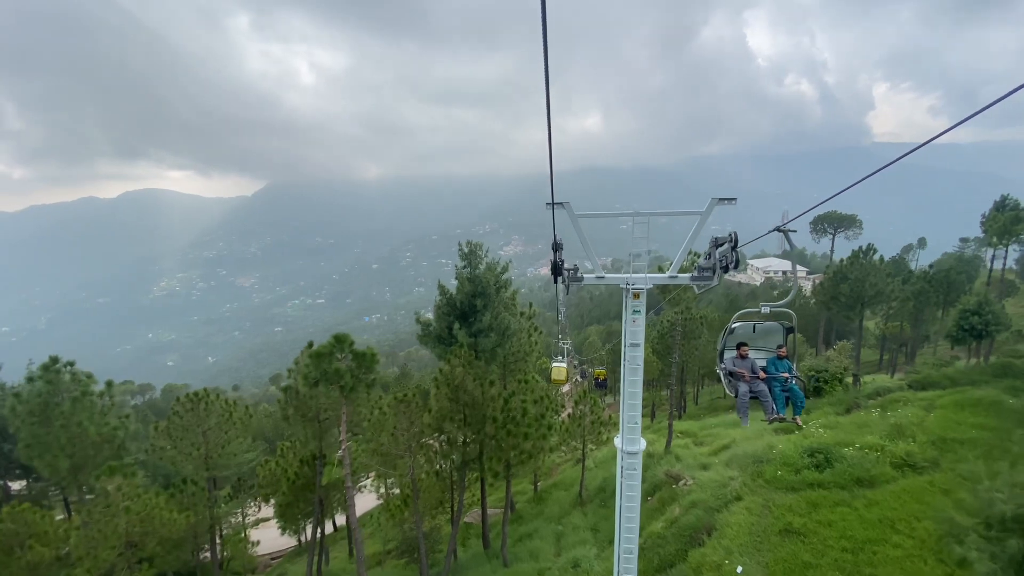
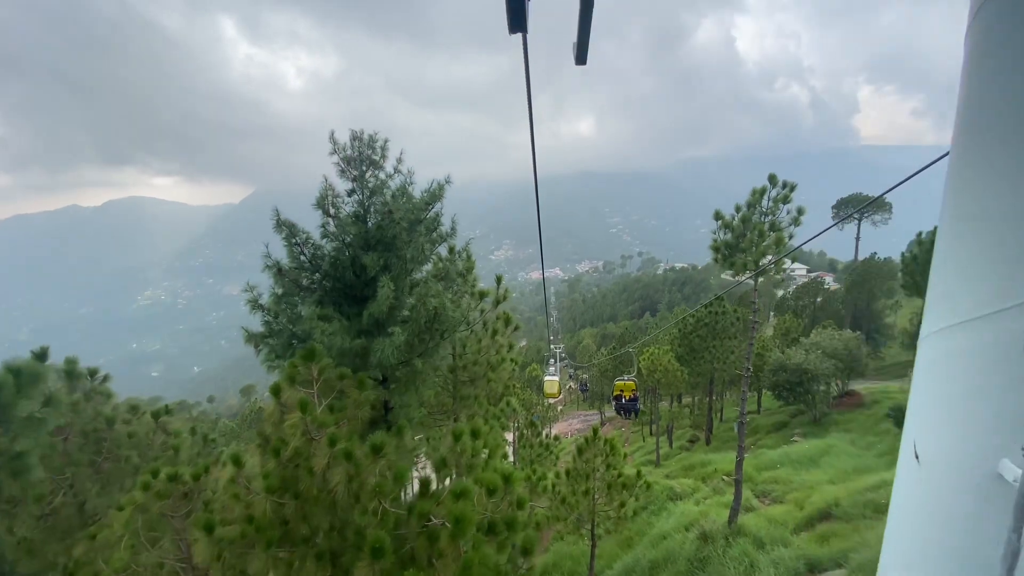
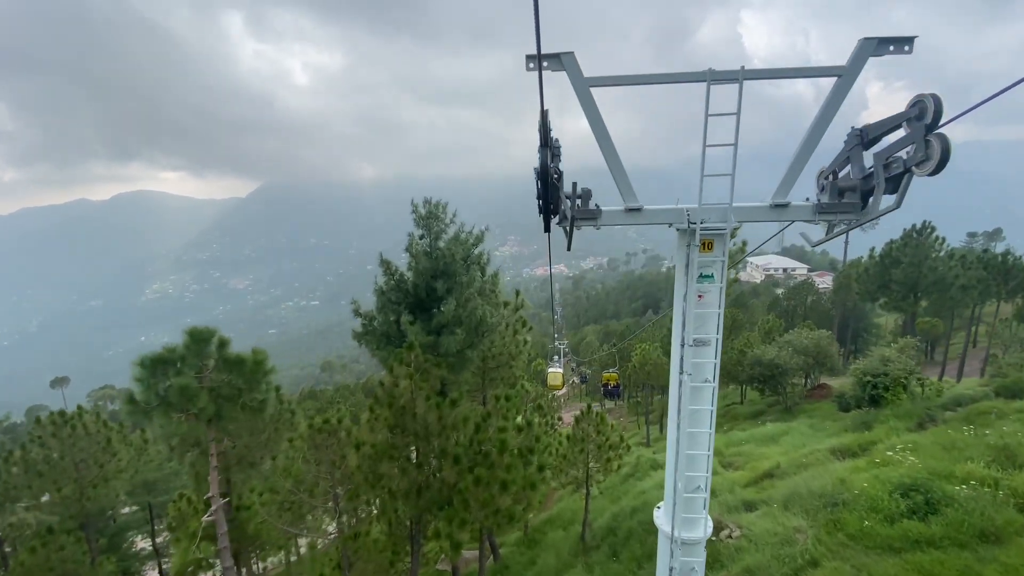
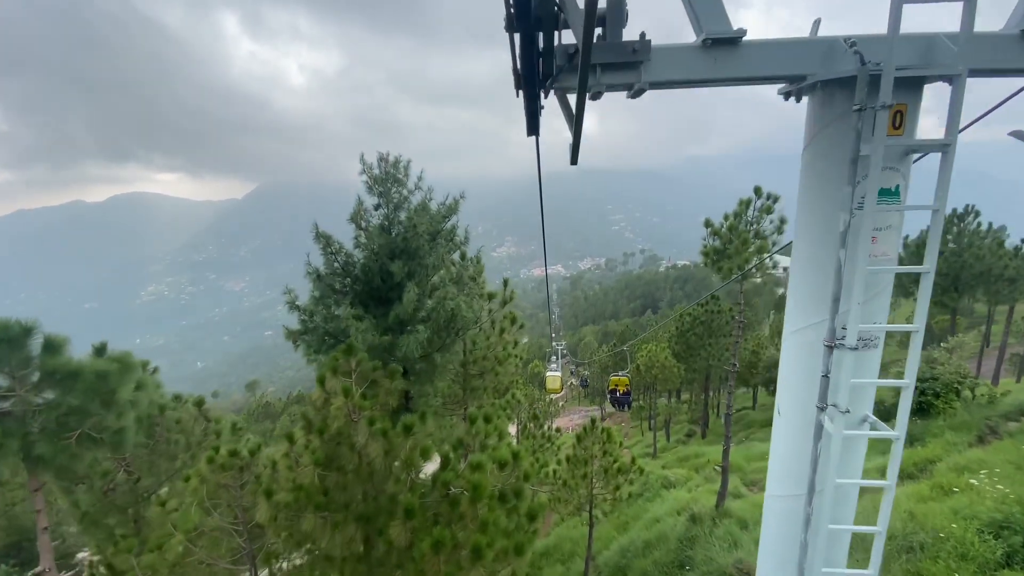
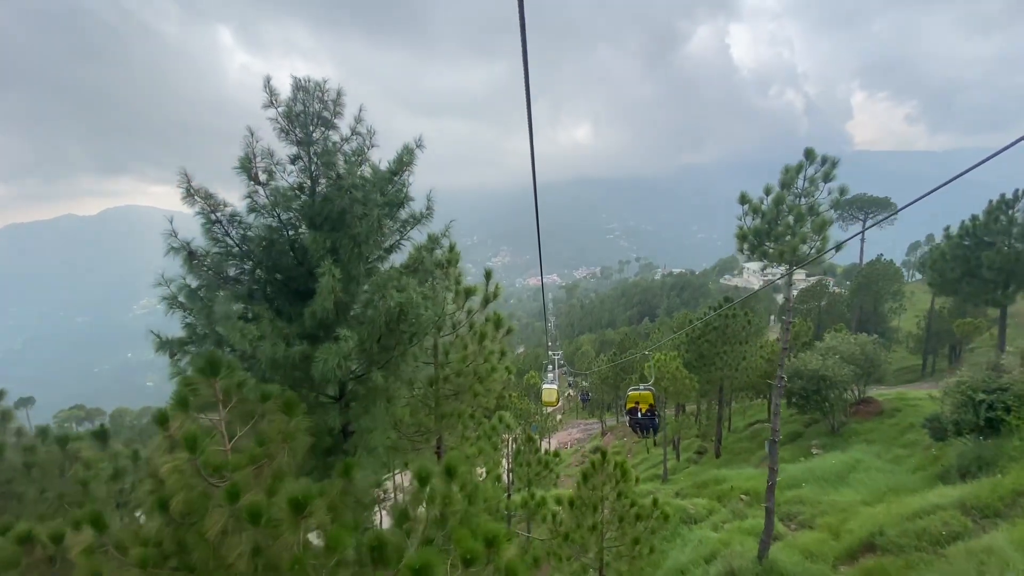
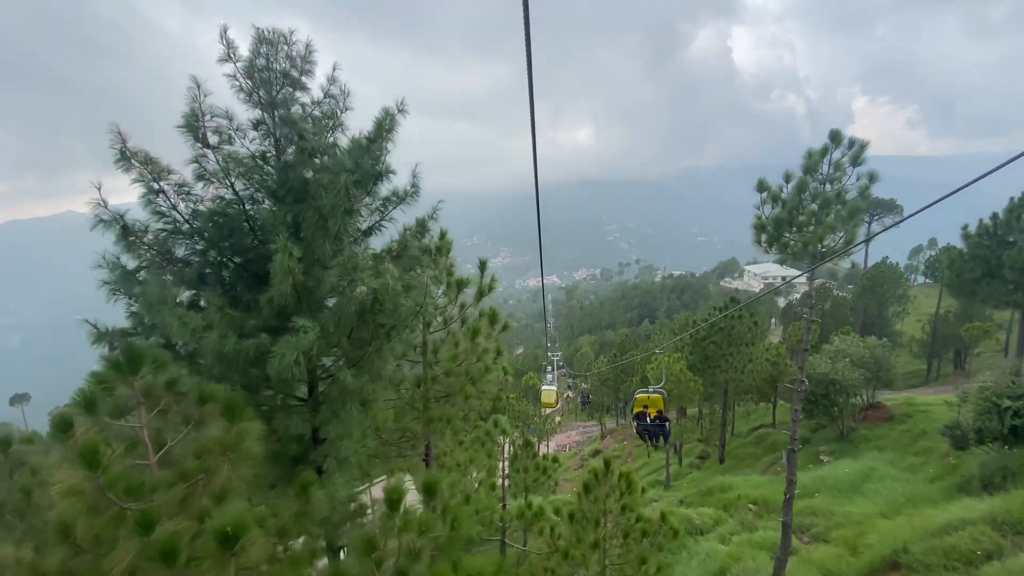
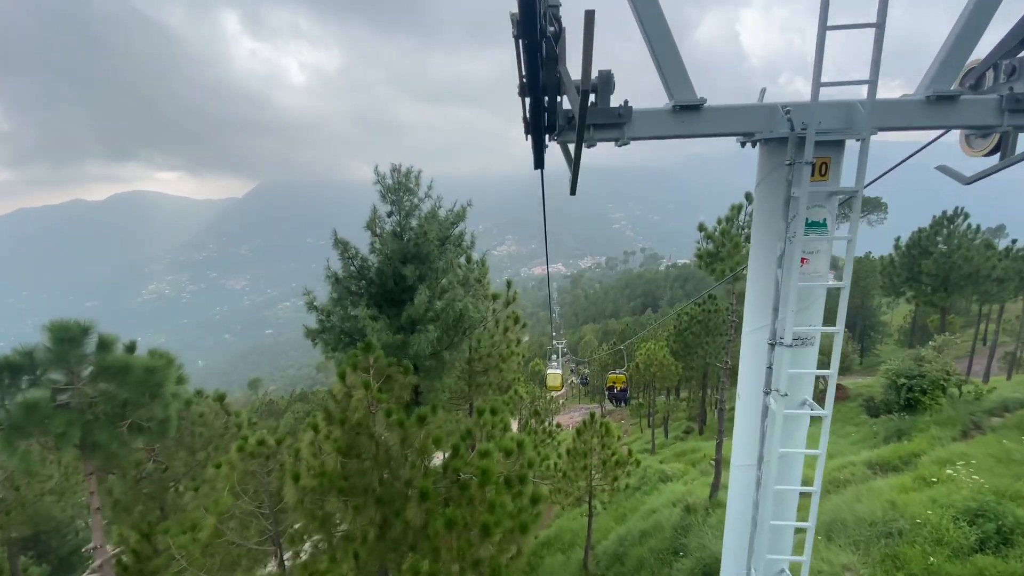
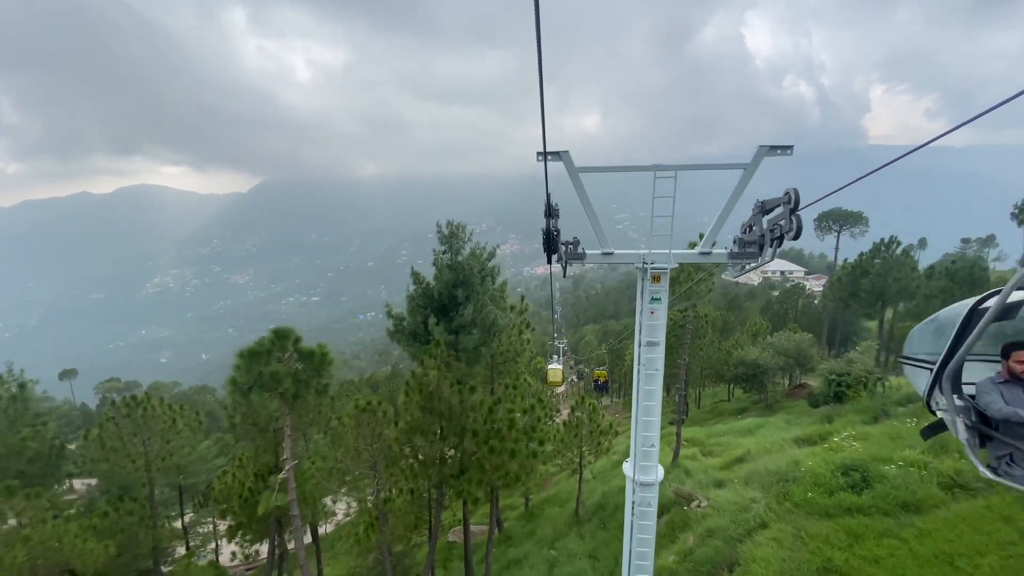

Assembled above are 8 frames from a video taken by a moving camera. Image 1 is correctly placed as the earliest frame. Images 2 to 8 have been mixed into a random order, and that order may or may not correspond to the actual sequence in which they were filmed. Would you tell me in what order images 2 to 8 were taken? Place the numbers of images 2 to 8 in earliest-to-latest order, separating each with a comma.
8, 3, 7, 4, 2, 5, 6
